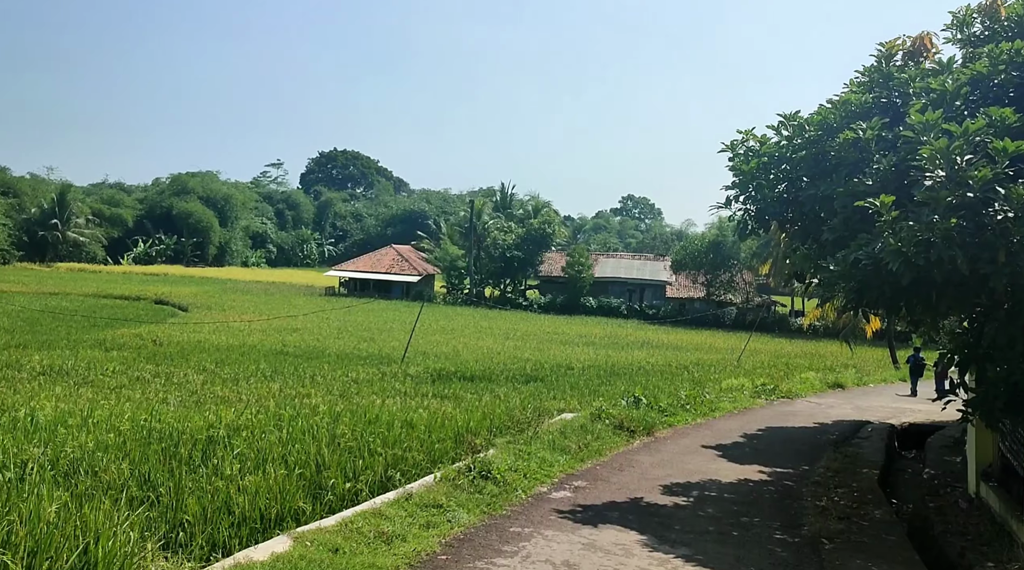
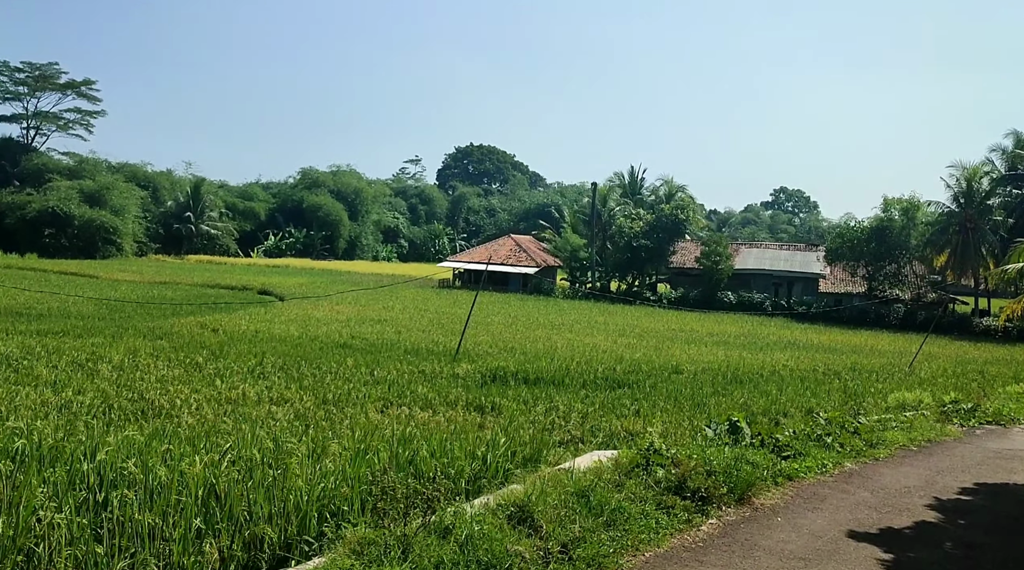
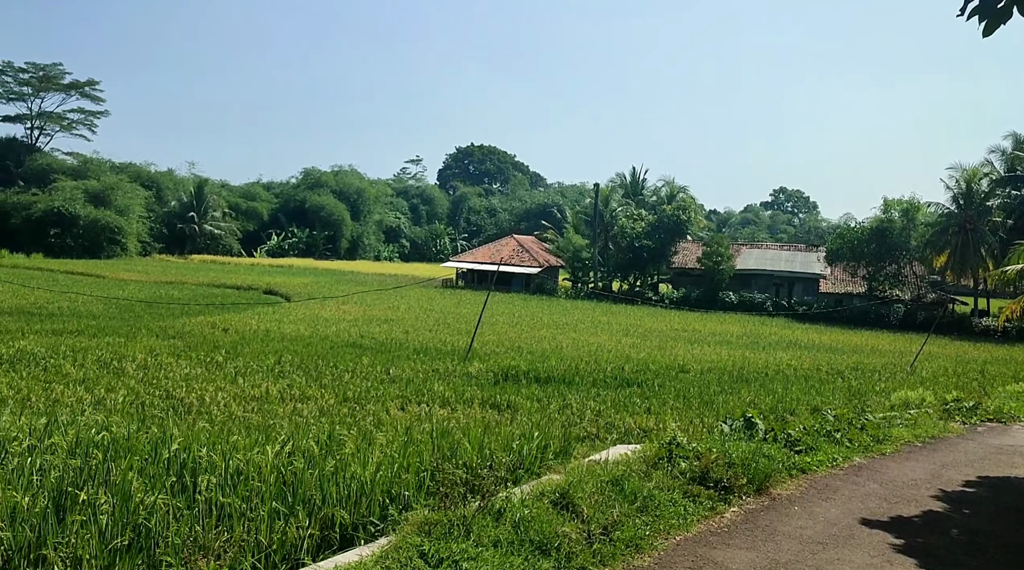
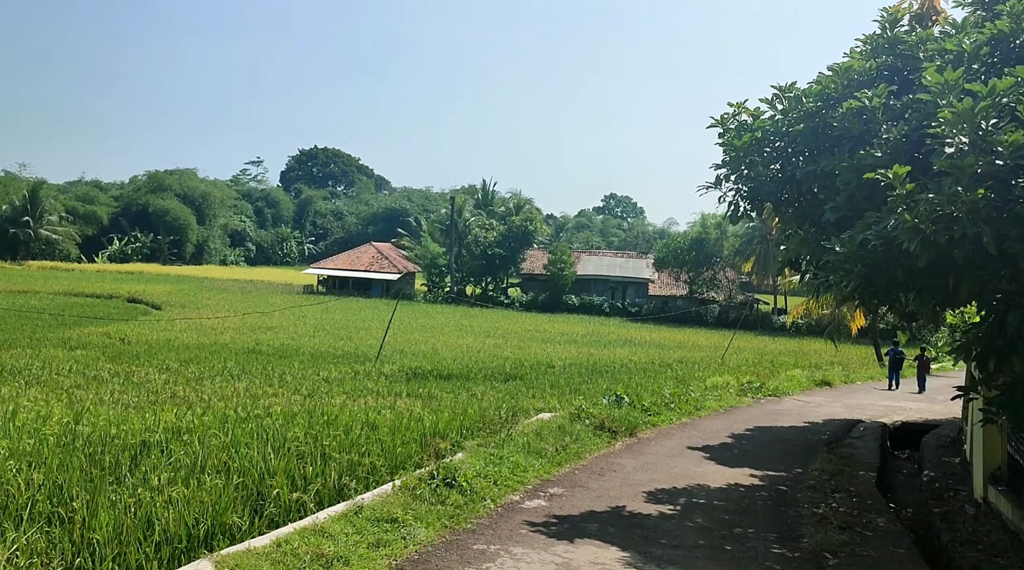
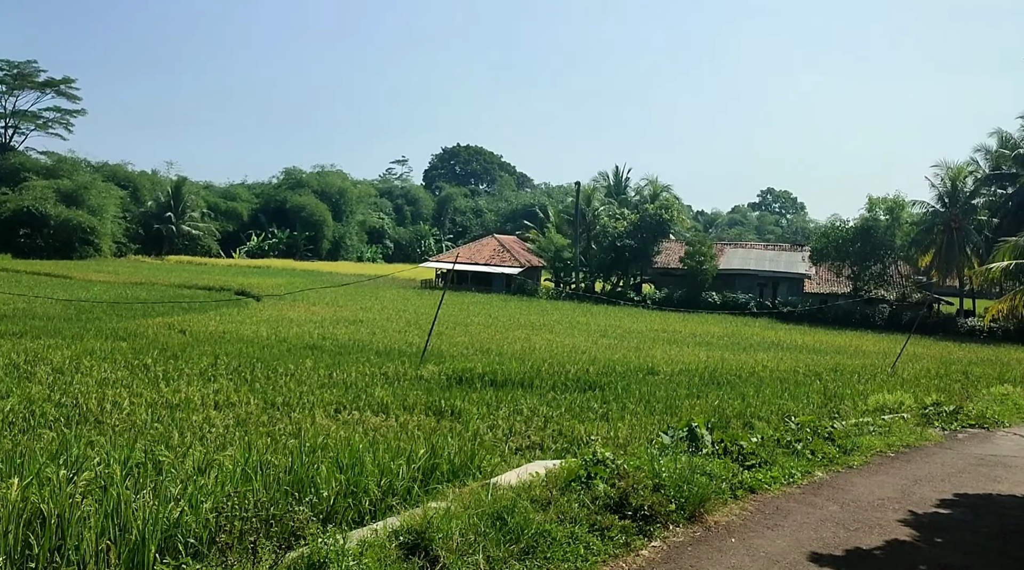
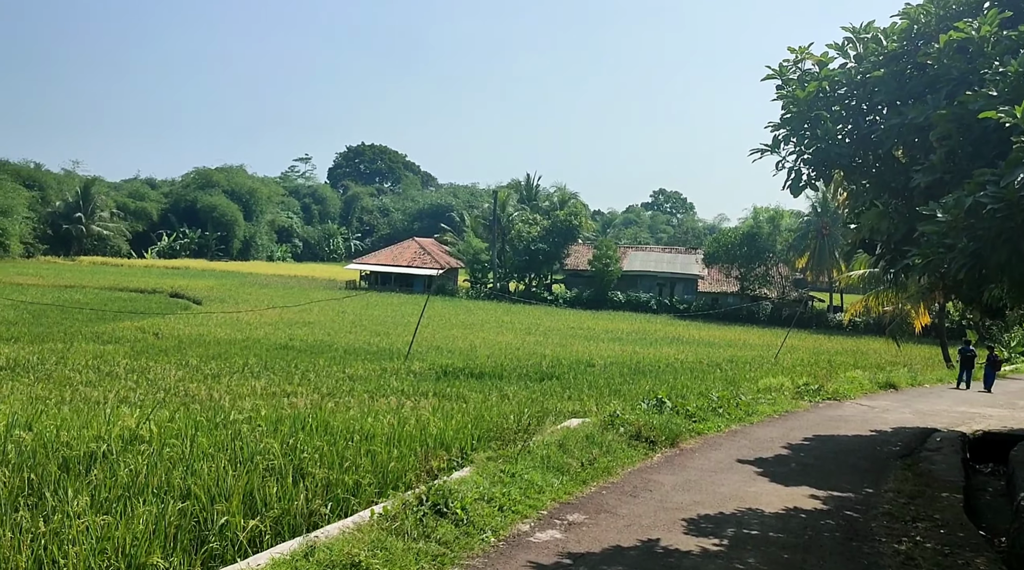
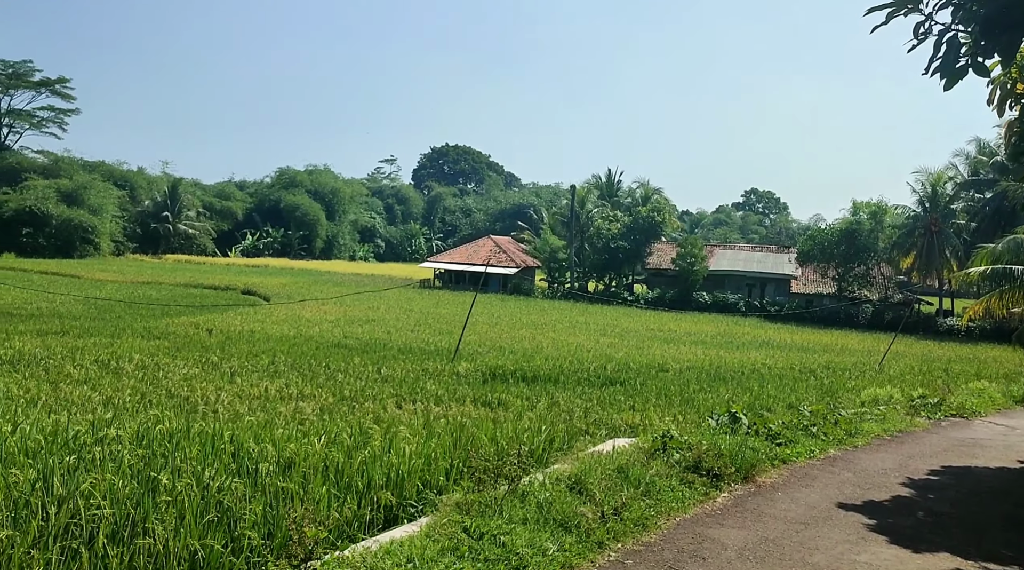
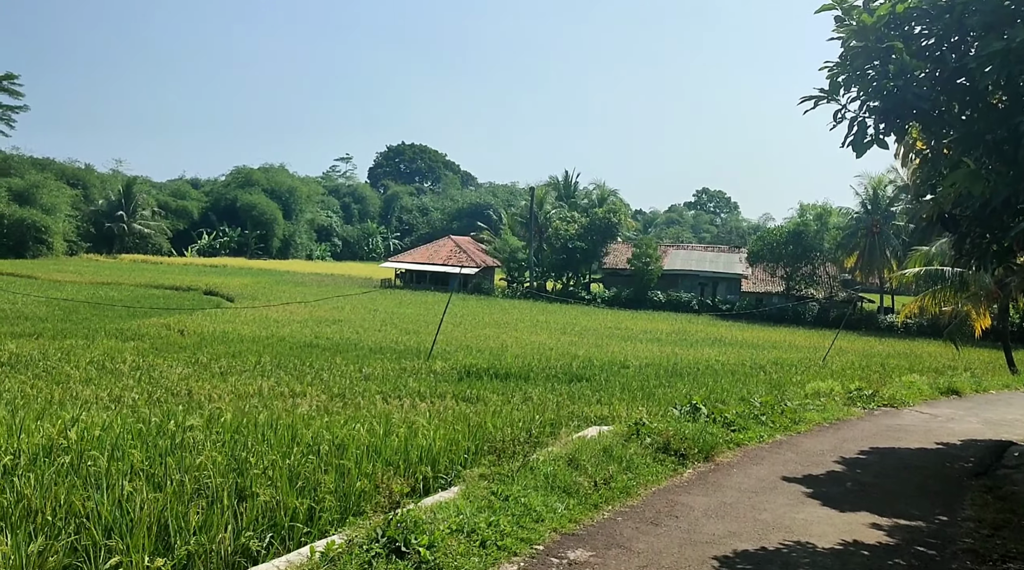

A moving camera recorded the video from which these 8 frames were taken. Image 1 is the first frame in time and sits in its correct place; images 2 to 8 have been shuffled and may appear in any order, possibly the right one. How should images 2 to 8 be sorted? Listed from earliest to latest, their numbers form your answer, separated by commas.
4, 6, 8, 7, 3, 2, 5
